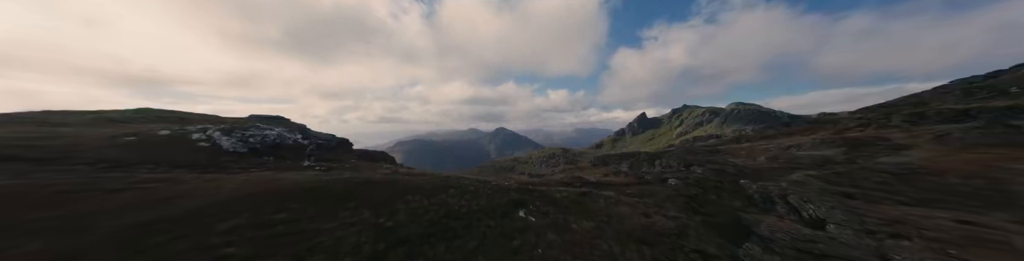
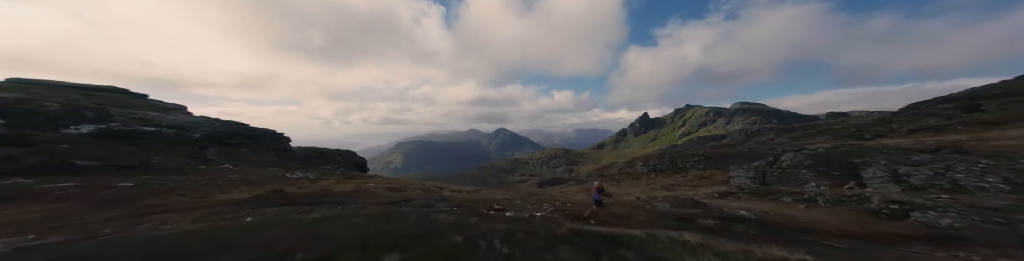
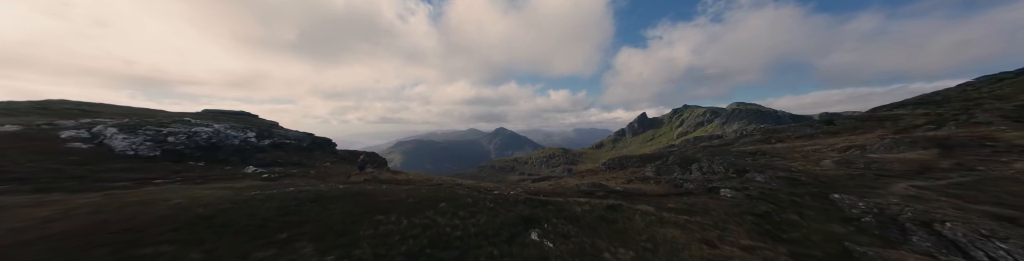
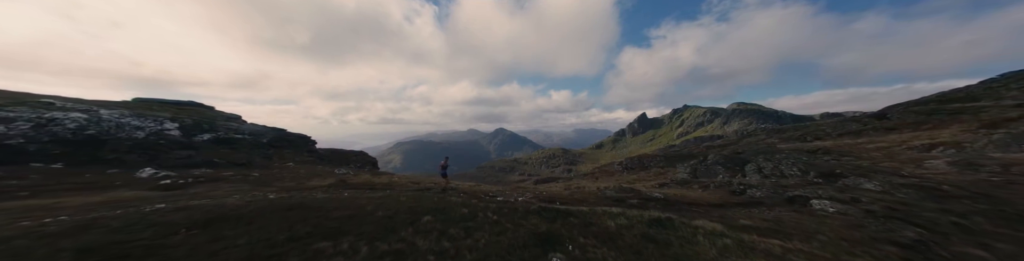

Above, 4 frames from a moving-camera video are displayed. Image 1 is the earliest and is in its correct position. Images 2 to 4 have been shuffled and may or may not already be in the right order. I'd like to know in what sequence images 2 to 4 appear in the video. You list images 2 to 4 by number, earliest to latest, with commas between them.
3, 4, 2
